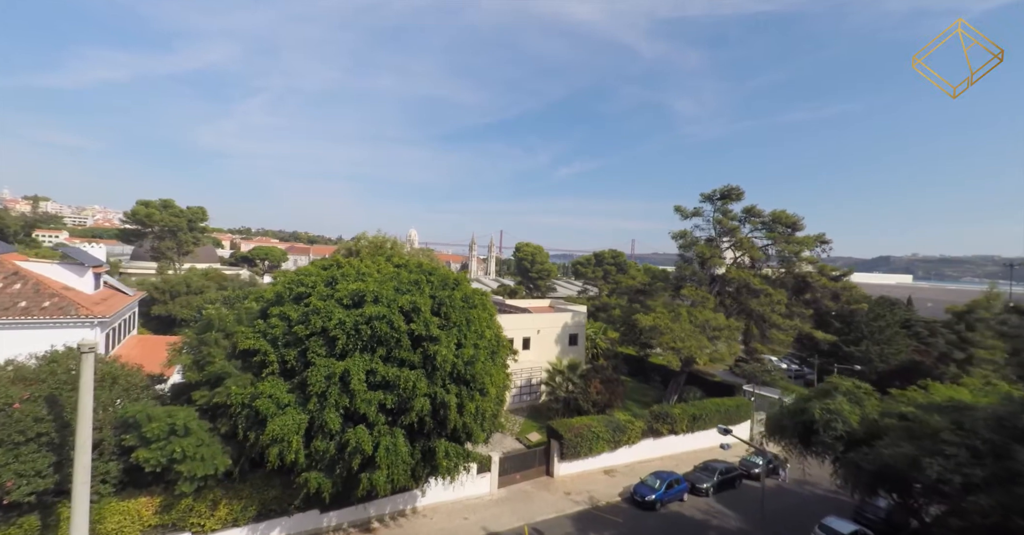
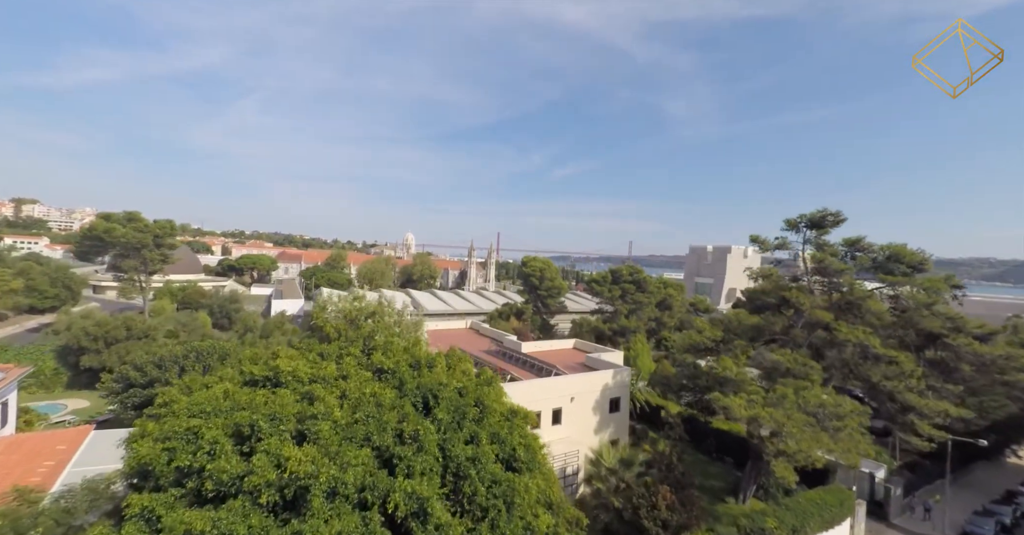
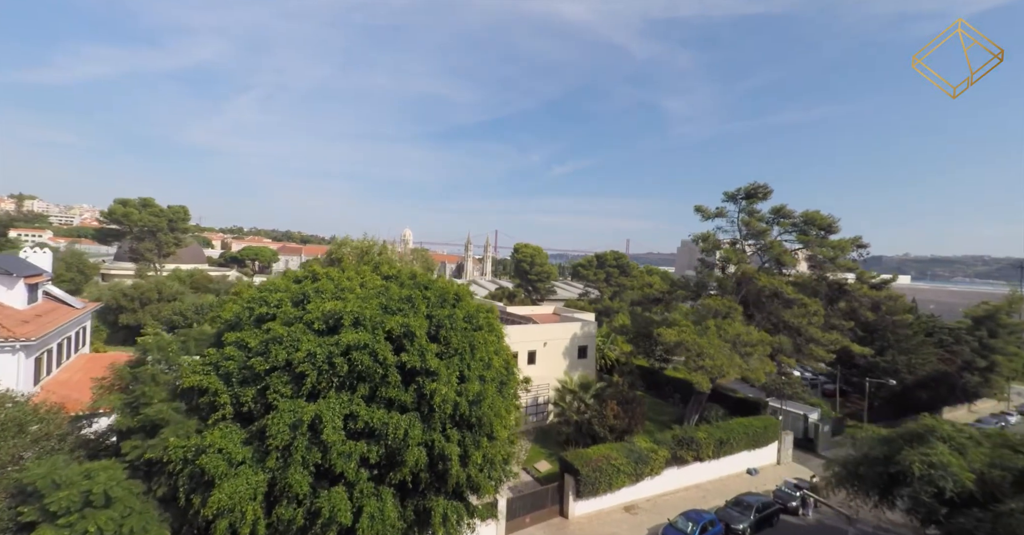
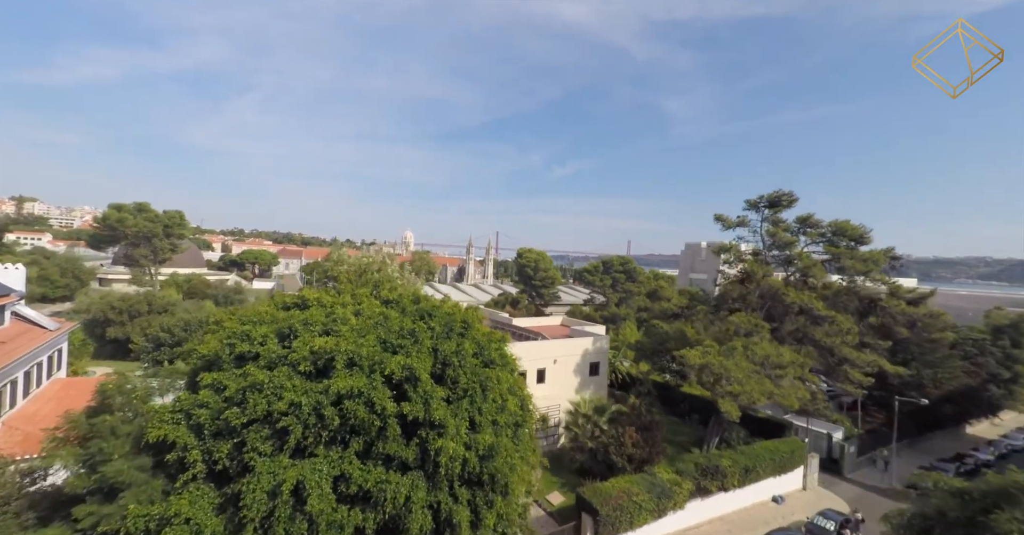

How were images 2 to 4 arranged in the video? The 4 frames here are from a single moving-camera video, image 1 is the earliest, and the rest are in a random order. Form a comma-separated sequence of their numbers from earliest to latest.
3, 4, 2
